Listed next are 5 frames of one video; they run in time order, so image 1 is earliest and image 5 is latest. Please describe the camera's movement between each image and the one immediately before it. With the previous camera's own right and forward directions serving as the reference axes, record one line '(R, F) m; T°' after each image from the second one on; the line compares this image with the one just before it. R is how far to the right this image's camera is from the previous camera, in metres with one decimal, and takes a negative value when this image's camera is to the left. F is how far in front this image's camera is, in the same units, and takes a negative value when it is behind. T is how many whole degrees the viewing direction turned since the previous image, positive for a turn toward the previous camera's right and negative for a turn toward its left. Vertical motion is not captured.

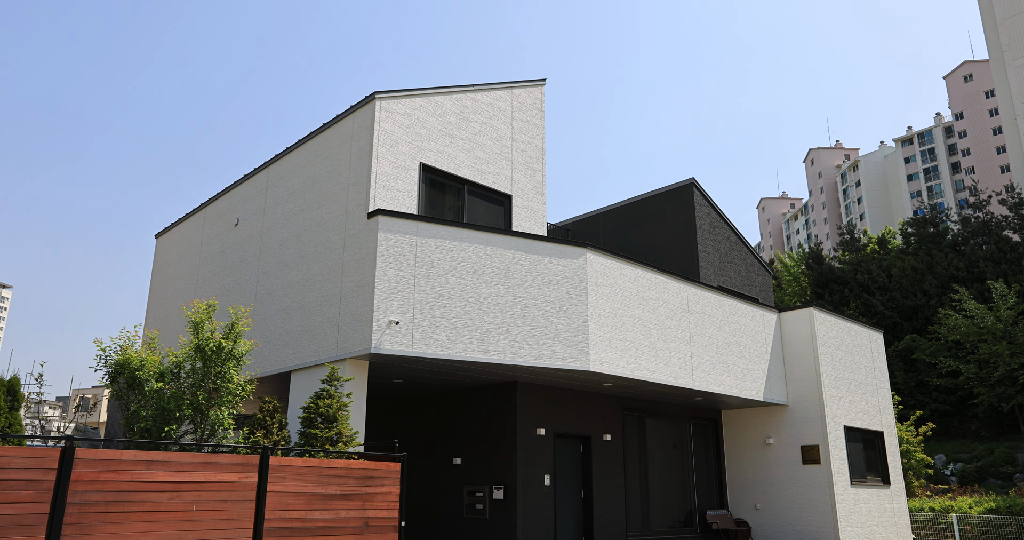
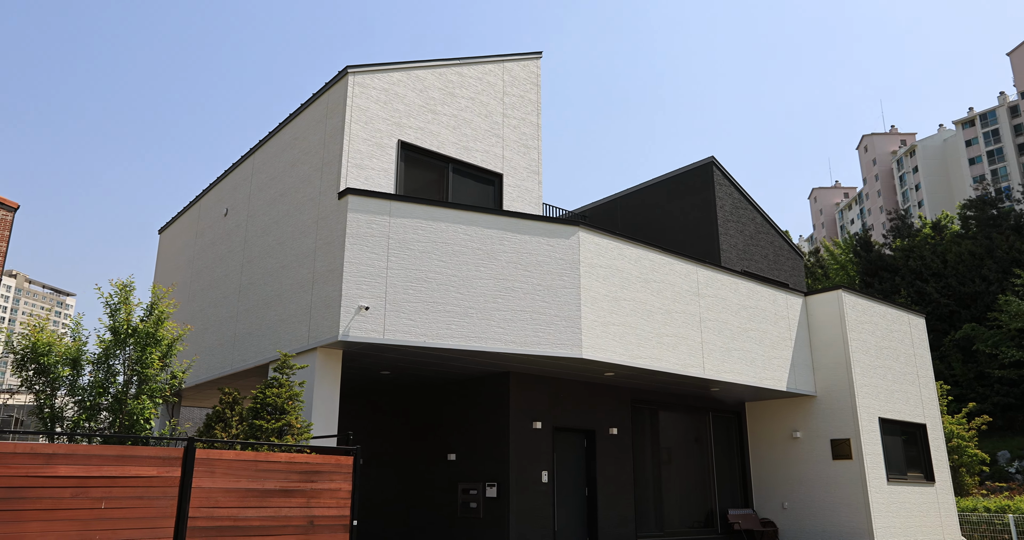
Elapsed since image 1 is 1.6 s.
(+0.9, +0.8) m; -4°
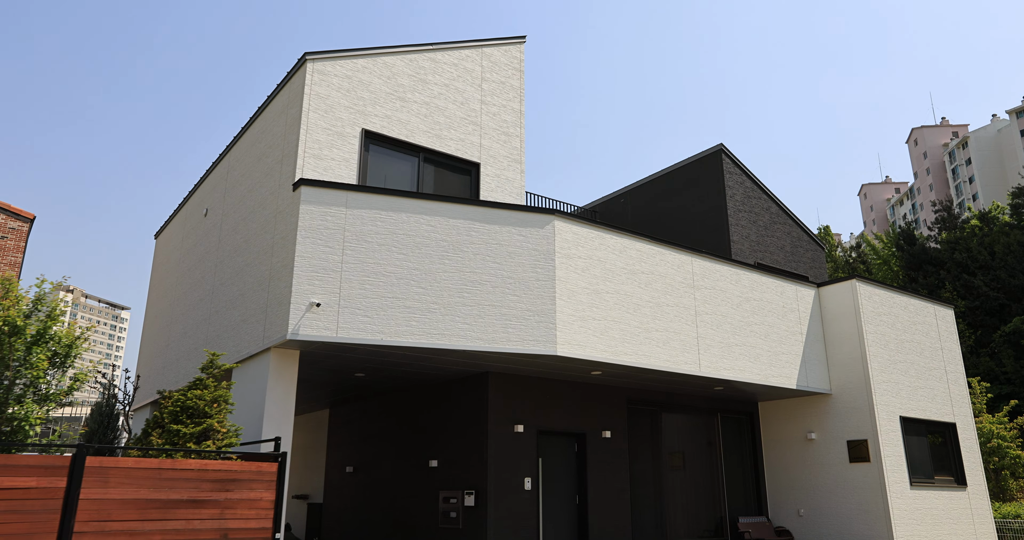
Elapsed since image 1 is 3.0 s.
(+1.0, +0.7) m; -3°
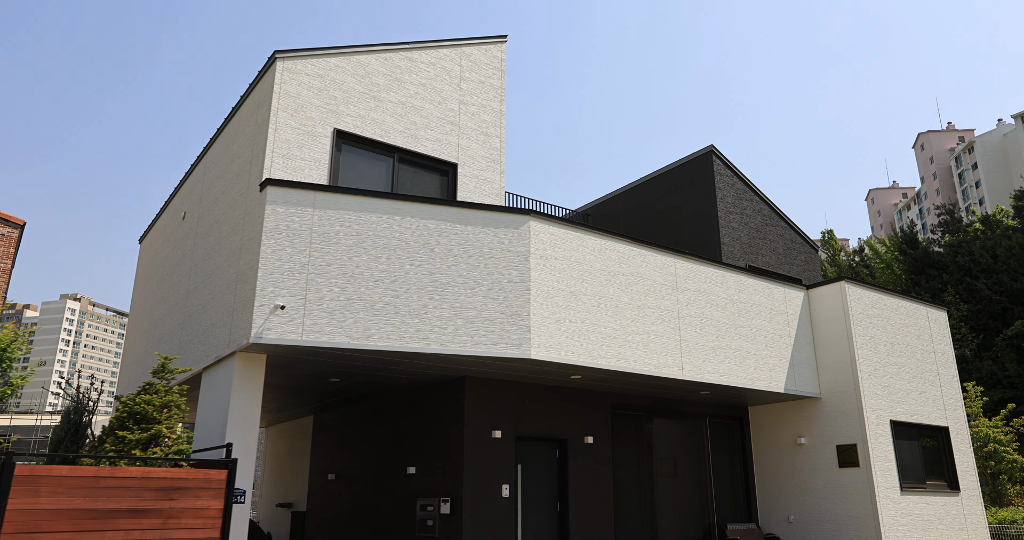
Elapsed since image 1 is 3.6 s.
(+0.4, +0.2) m; 0°
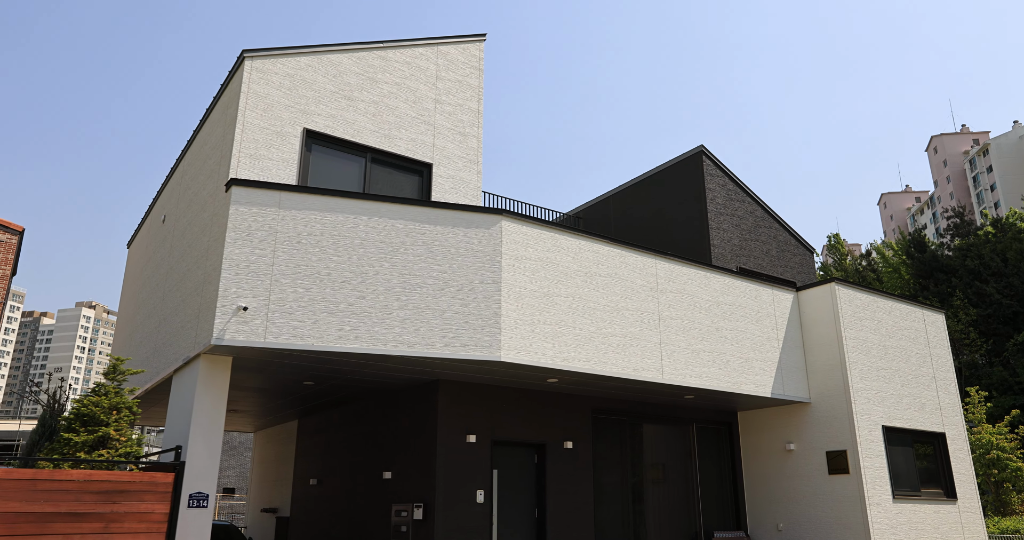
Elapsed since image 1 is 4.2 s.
(+0.5, +0.2) m; -1°
